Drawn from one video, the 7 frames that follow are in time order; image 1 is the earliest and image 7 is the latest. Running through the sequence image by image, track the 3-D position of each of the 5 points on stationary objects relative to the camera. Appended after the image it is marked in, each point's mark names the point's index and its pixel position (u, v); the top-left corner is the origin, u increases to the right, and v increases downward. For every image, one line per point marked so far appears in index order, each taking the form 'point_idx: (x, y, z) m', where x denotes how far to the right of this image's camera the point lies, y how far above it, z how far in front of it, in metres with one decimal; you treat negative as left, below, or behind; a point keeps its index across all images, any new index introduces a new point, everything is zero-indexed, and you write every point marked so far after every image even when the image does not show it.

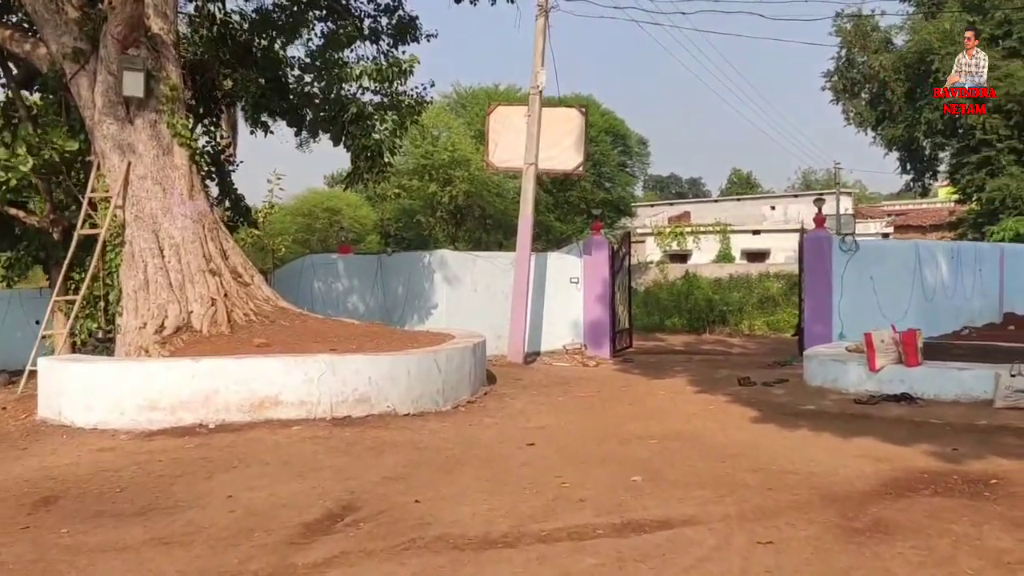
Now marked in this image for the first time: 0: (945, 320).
0: (+6.9, -0.5, +14.3) m
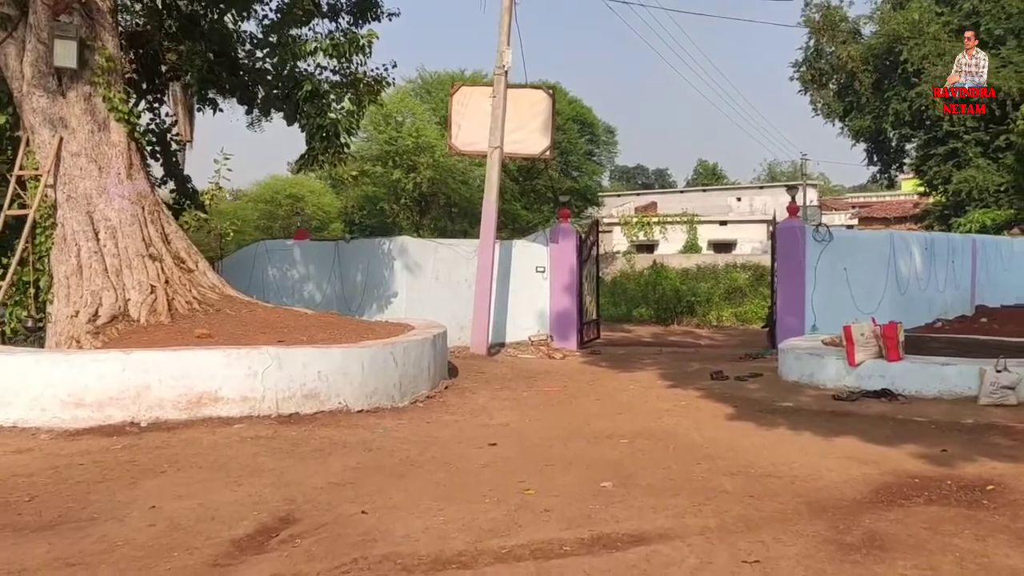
0: (+6.3, -0.4, +14.0) m
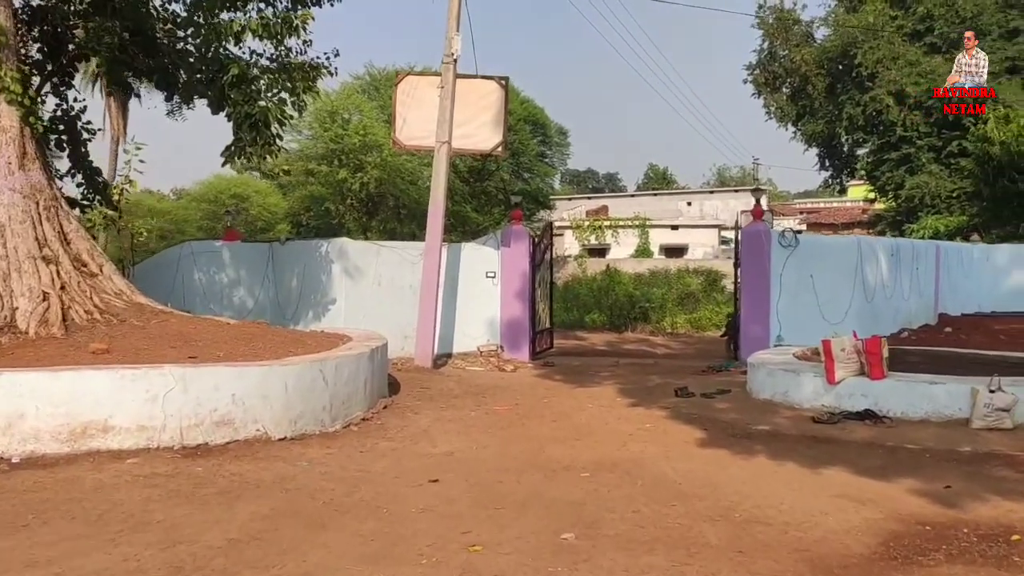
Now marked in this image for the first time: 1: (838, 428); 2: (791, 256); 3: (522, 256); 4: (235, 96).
0: (+5.6, -0.5, +13.4) m
1: (+2.6, -1.1, +7.2) m
2: (+3.8, +0.4, +12.2) m
3: (+0.1, +0.4, +12.7) m
4: (-3.0, +2.1, +9.8) m
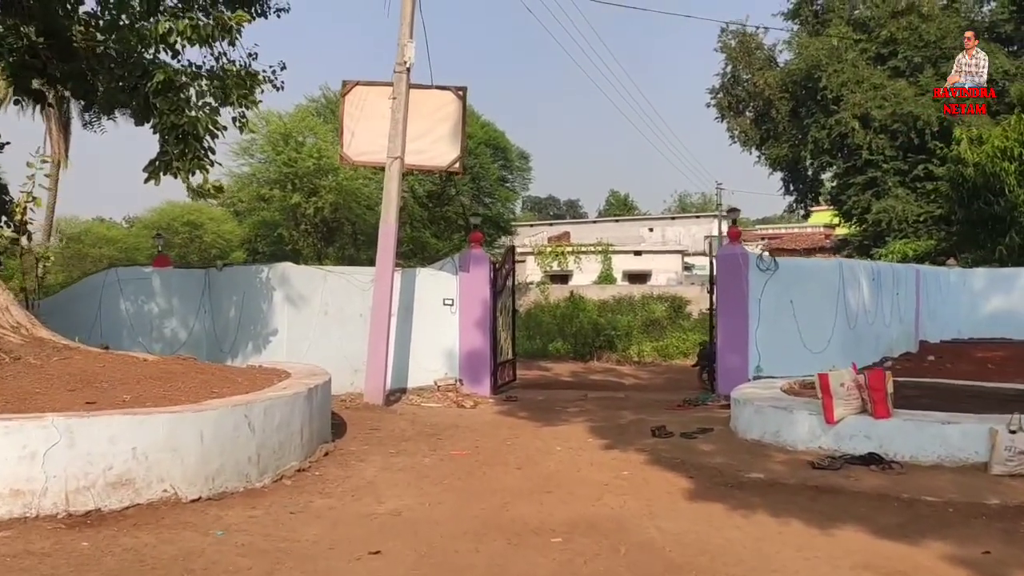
0: (+5.0, -0.9, +12.7) m
1: (+2.3, -1.3, +6.3) m
2: (+3.3, +0.1, +11.4) m
3: (-0.4, +0.1, +11.8) m
4: (-3.4, +1.8, +8.8) m
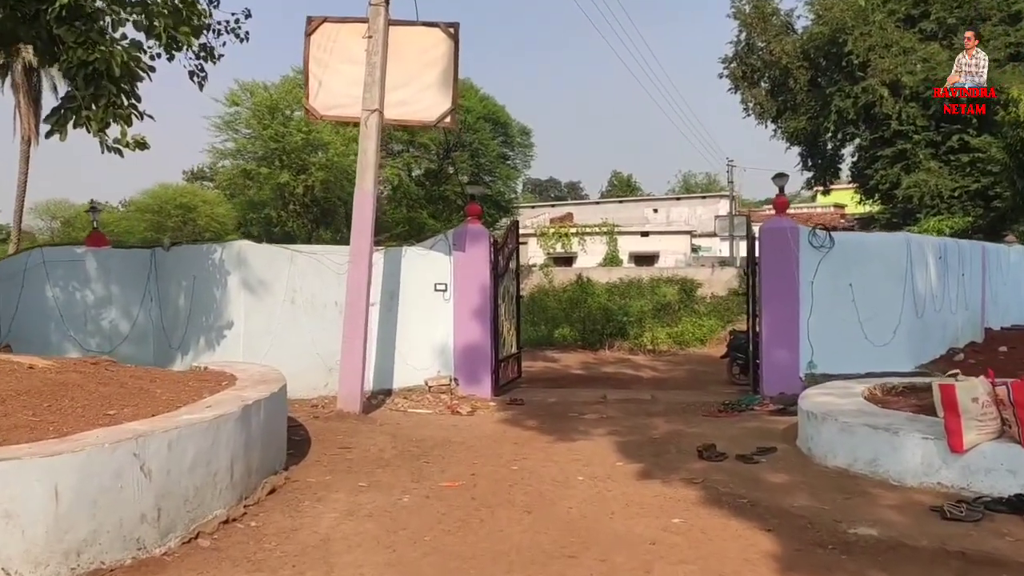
0: (+5.0, -0.6, +10.8) m
1: (+2.3, -1.2, +4.4) m
2: (+3.3, +0.3, +9.5) m
3: (-0.4, +0.3, +9.9) m
4: (-3.4, +1.9, +6.9) m
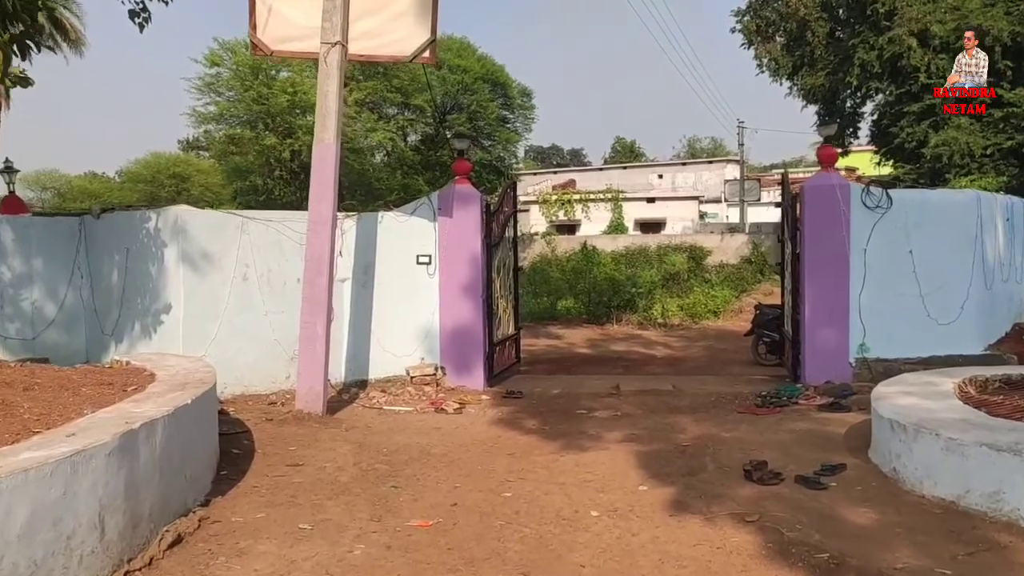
0: (+5.0, -0.3, +9.3) m
1: (+2.3, -1.1, +2.9) m
2: (+3.3, +0.6, +8.0) m
3: (-0.4, +0.5, +8.3) m
4: (-3.5, +2.0, +5.3) m
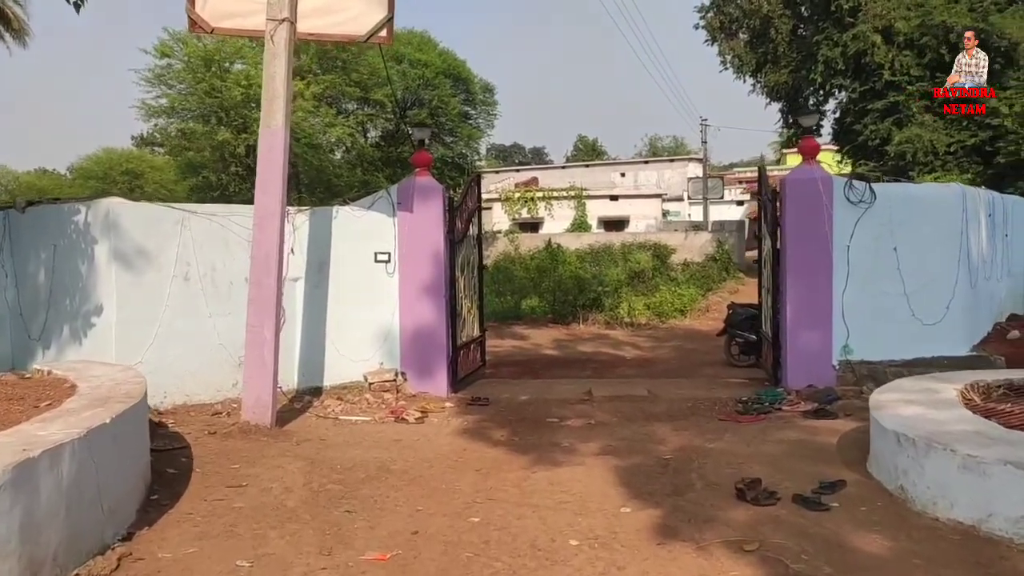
0: (+4.7, -0.3, +8.9) m
1: (+2.2, -1.1, +2.5) m
2: (+3.0, +0.6, +7.6) m
3: (-0.7, +0.5, +7.8) m
4: (-3.6, +2.0, +4.6) m
